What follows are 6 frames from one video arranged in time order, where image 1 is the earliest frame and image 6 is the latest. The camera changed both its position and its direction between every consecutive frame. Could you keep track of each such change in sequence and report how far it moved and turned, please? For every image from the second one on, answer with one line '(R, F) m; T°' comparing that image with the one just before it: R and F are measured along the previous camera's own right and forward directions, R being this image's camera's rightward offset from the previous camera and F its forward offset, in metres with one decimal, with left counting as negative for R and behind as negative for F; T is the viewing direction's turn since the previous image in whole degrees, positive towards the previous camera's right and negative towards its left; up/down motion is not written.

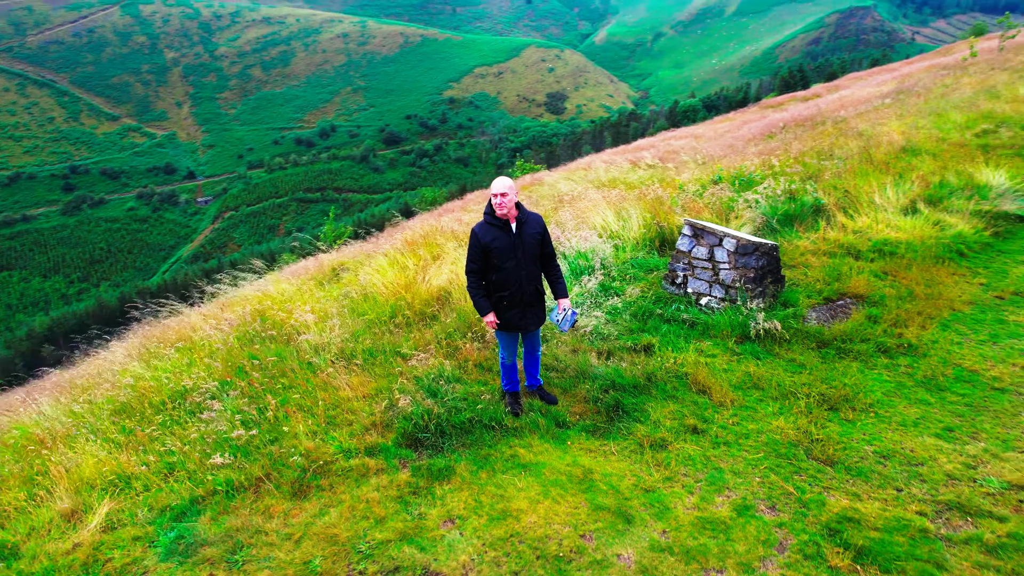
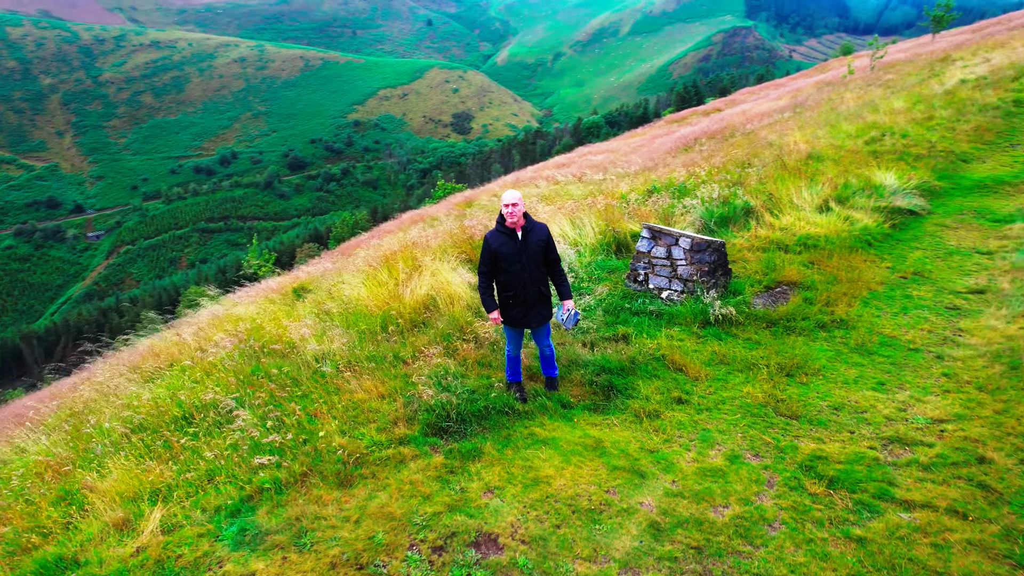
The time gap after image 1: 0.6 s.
(-0.6, -0.5) m; +7°
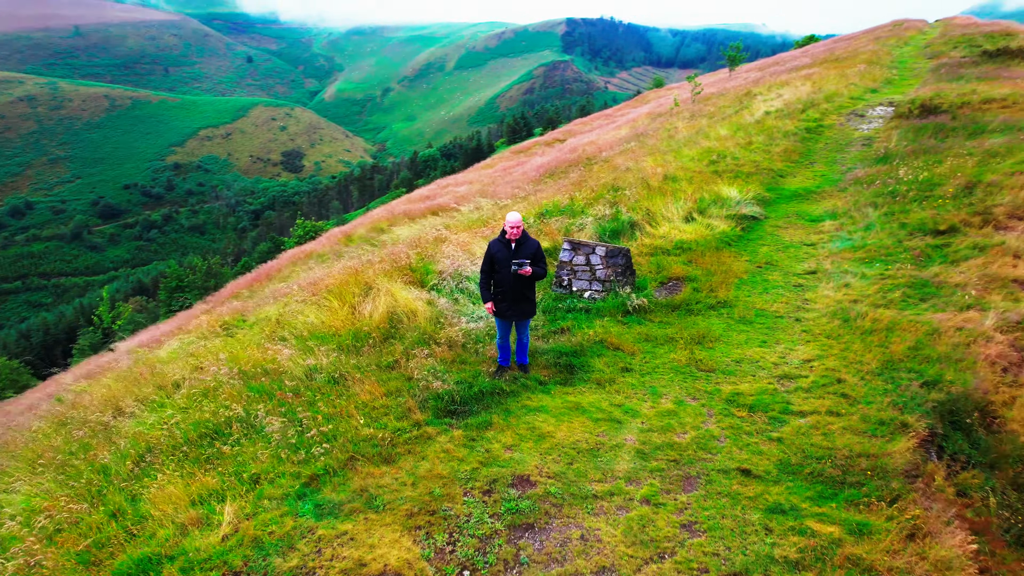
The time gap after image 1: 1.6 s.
(-1.2, -1.0) m; +13°
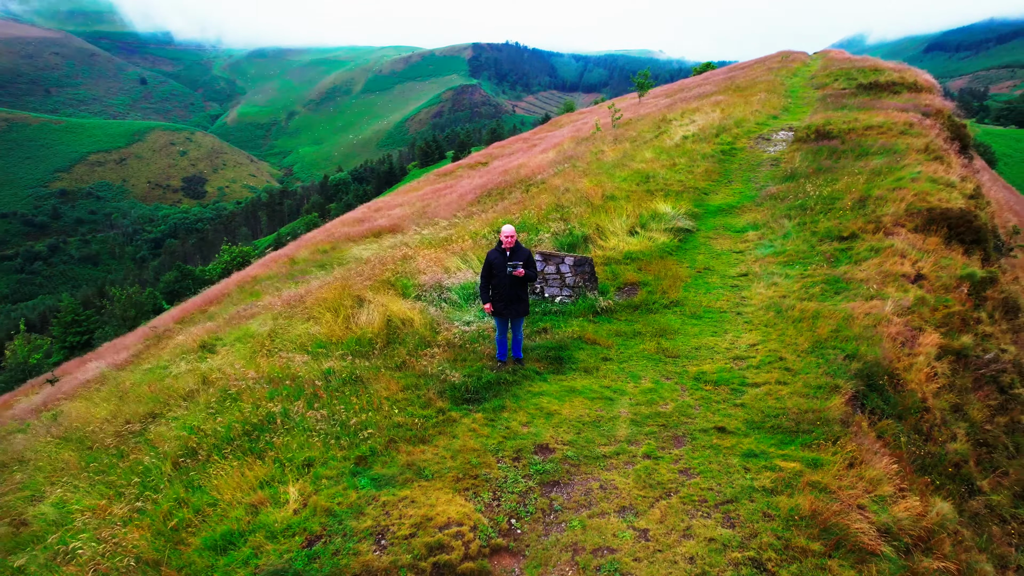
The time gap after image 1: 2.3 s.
(-0.9, -0.9) m; +7°
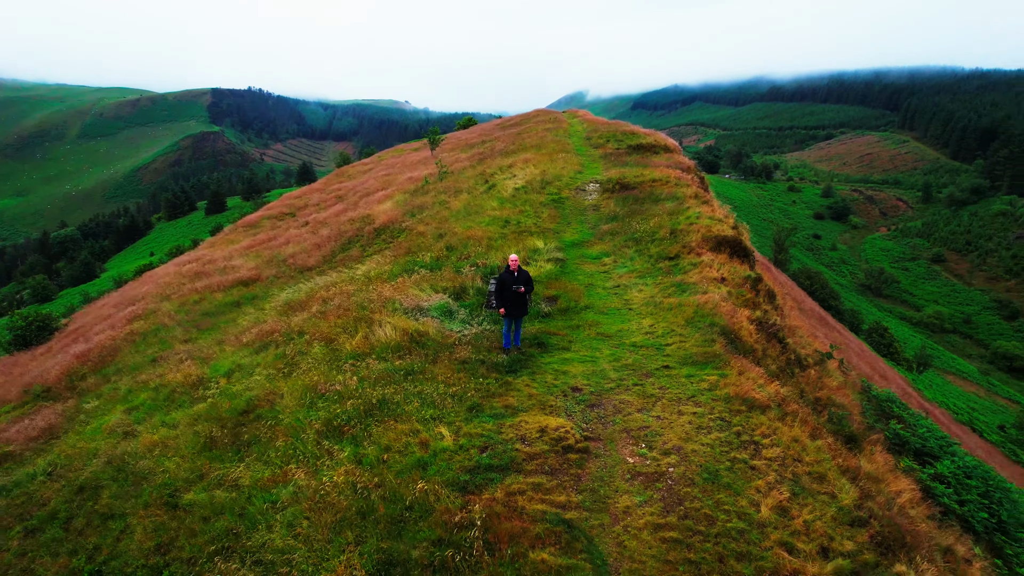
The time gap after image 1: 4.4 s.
(-3.6, -2.6) m; +21°
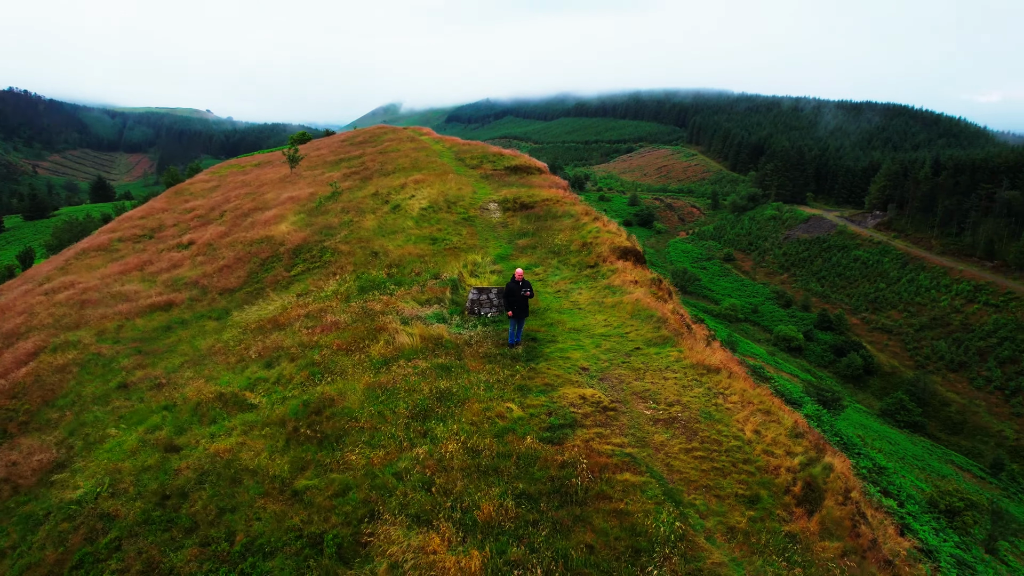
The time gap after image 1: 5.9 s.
(-3.4, -2.0) m; +15°
